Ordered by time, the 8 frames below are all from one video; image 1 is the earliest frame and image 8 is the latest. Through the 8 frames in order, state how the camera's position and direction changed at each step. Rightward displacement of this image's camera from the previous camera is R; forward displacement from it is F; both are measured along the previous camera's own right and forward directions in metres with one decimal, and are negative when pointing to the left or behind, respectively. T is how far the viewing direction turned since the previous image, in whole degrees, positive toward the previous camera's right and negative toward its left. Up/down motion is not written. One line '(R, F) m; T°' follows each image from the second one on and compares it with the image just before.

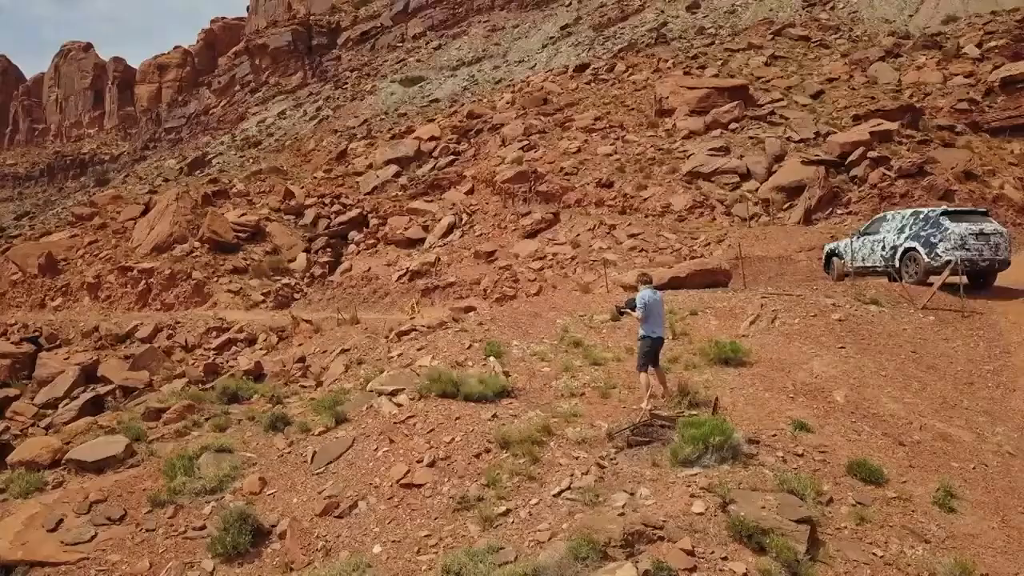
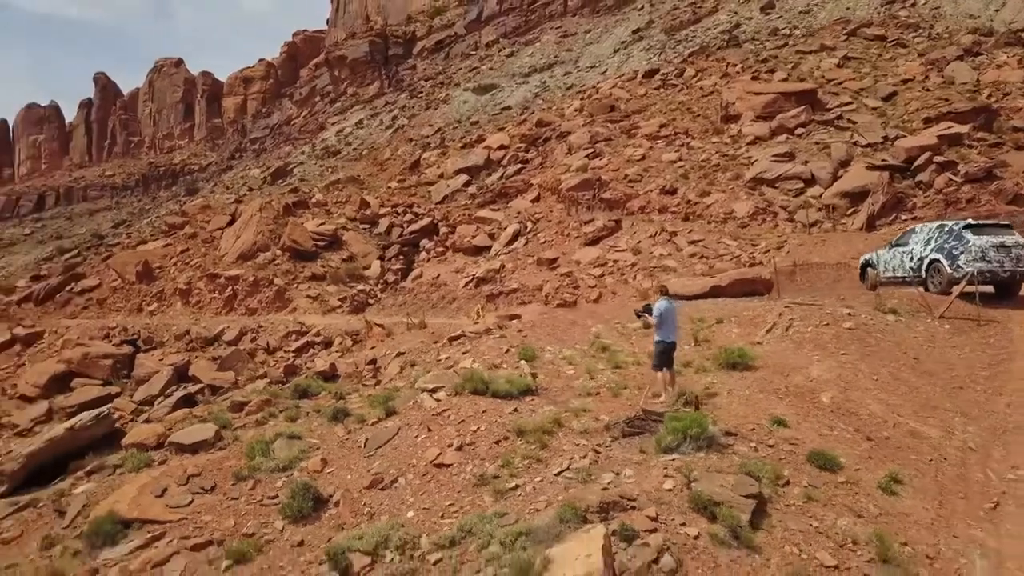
(+0.4, -0.9) m; -5°
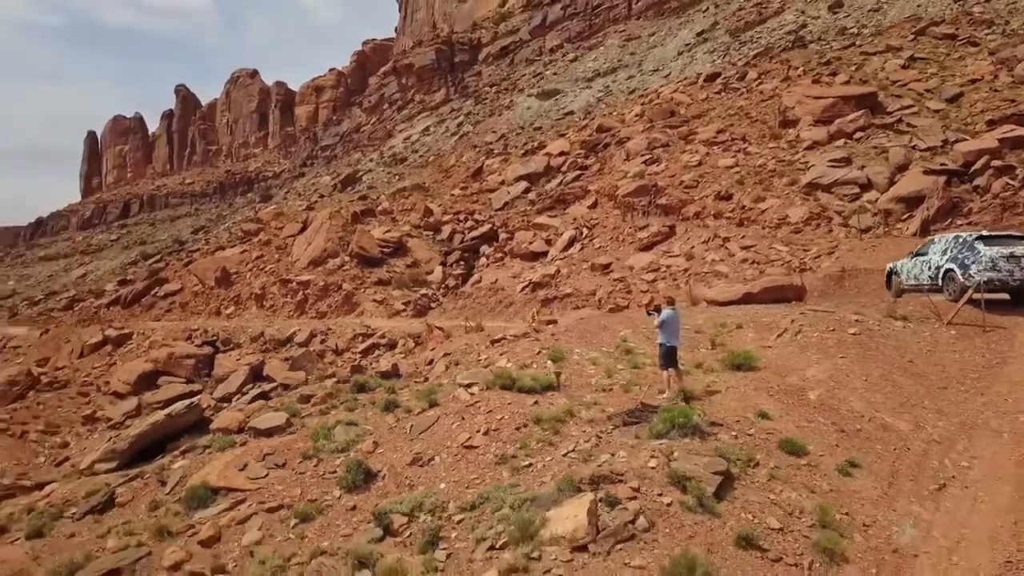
(+0.4, -1.0) m; -5°
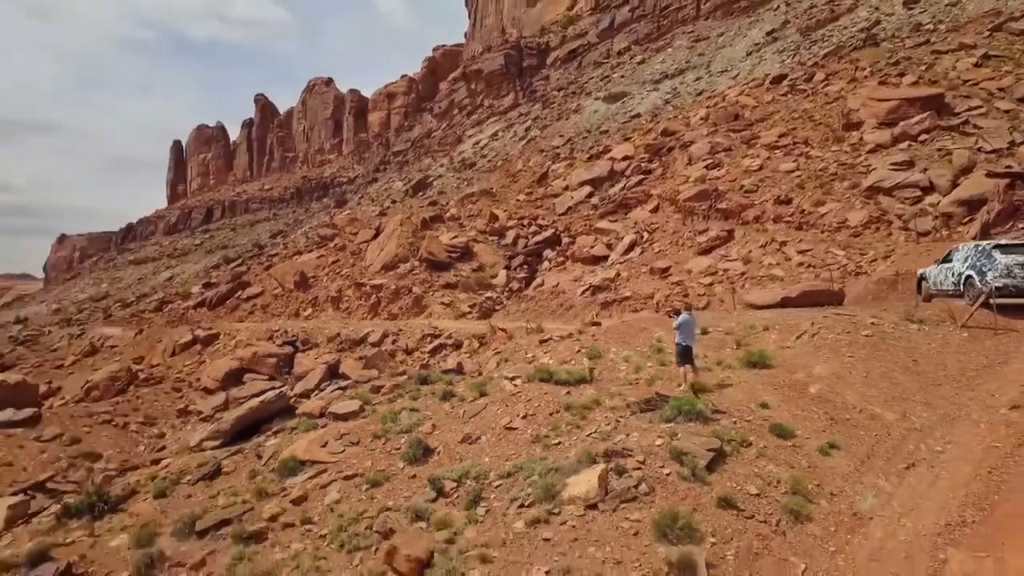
(+0.3, -1.2) m; -5°
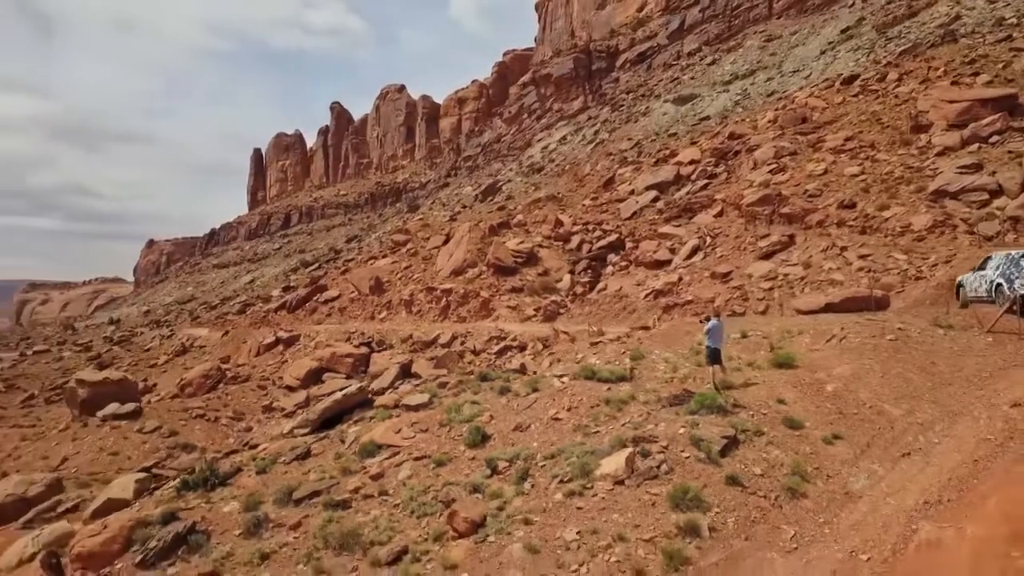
(+0.3, -1.2) m; -5°
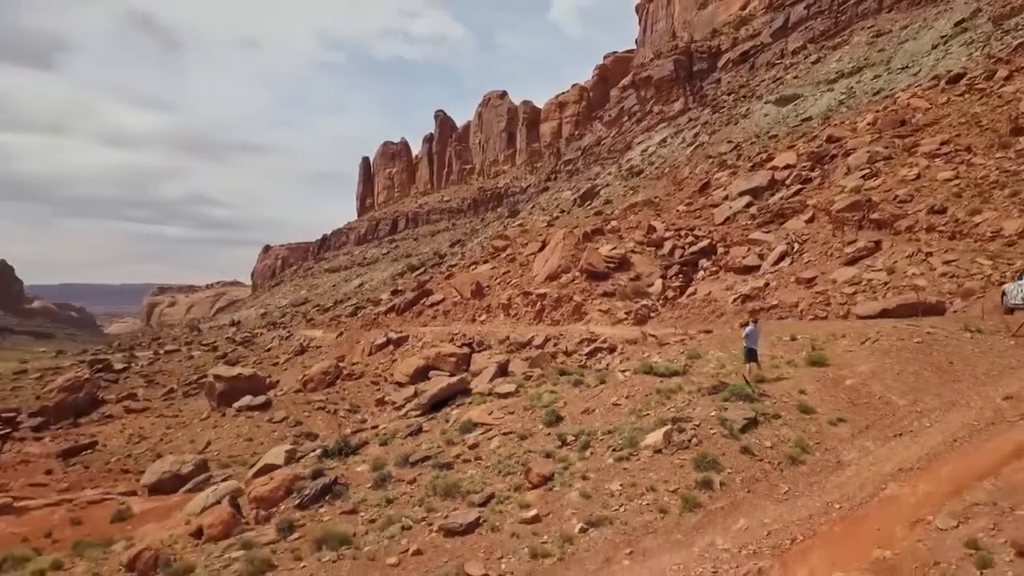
(+0.5, -2.2) m; -7°
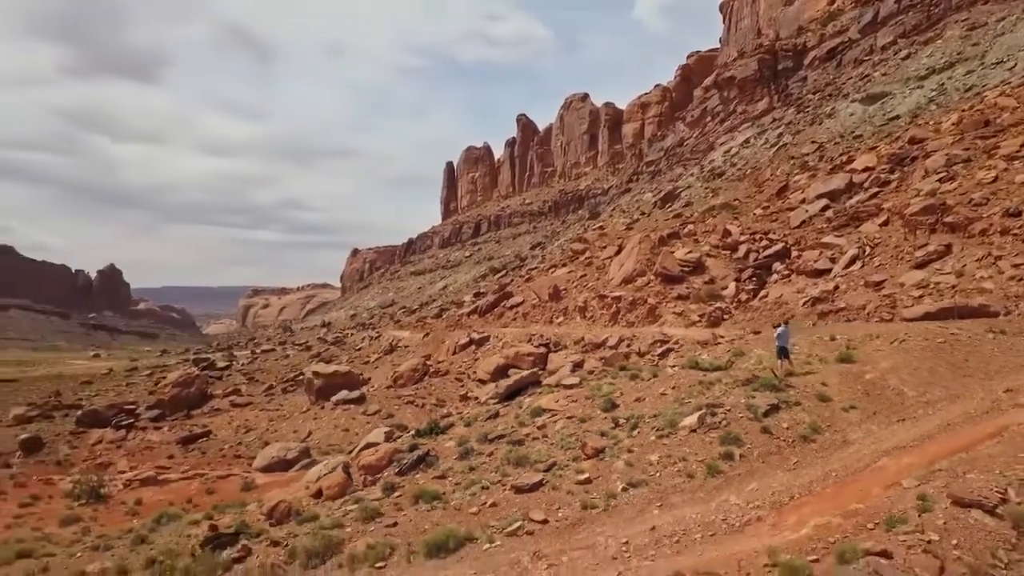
(+0.3, -2.0) m; -6°
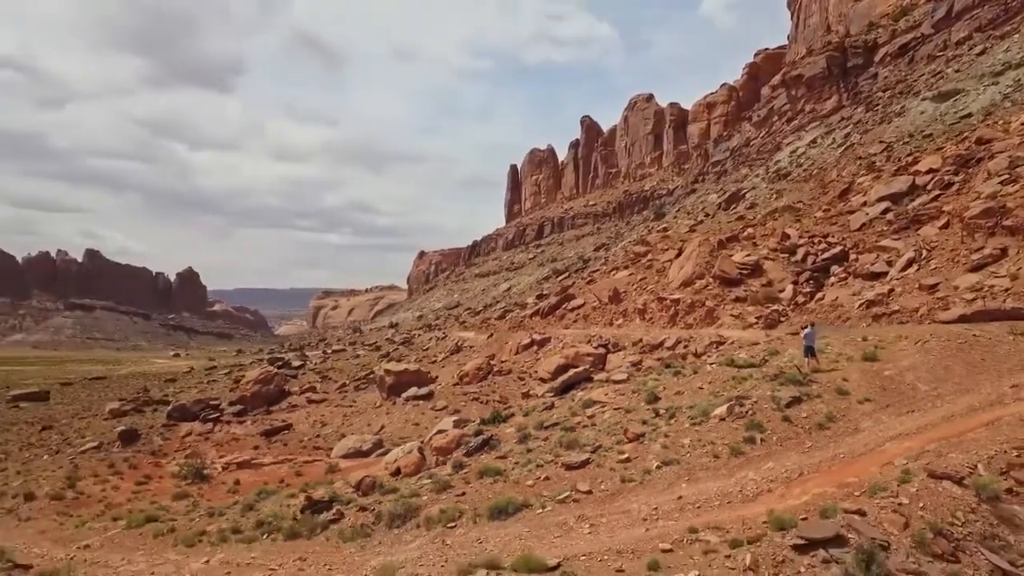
(+0.2, -1.8) m; -5°
